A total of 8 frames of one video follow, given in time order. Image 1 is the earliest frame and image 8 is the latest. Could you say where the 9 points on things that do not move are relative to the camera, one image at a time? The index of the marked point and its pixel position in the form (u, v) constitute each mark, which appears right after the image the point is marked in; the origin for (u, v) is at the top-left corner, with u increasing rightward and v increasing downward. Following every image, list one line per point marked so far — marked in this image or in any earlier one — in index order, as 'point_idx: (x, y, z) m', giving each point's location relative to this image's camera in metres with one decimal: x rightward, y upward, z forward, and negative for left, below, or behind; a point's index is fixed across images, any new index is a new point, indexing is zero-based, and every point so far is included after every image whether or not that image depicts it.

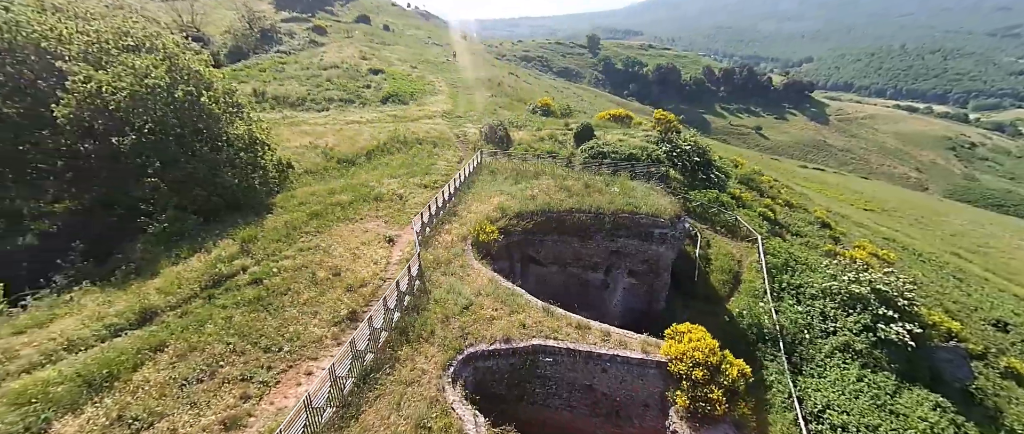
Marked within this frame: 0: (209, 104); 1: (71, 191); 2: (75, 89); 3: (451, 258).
0: (-14.2, +5.3, +18.4) m
1: (-17.6, +1.1, +15.5) m
2: (-16.8, +5.0, +15.1) m
3: (-2.5, -1.7, +16.1) m
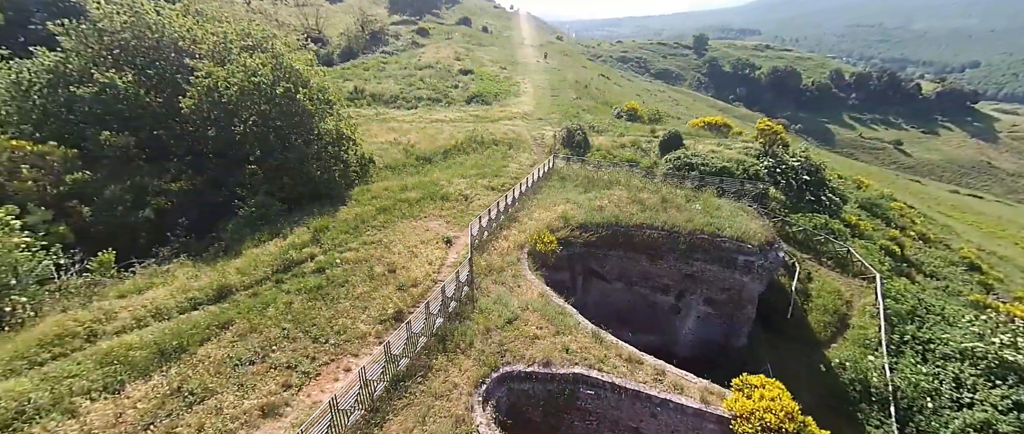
0: (-10.7, +6.0, +20.2) m
1: (-15.0, +2.1, +18.1) m
2: (-13.9, +6.0, +17.5) m
3: (-0.3, -1.9, +15.6) m
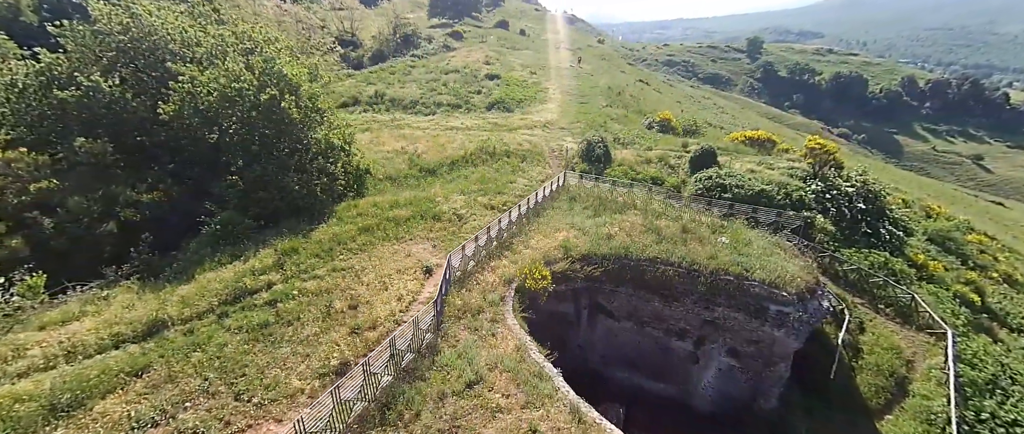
0: (-10.6, +5.2, +19.0) m
1: (-15.2, +1.6, +17.3) m
2: (-14.0, +5.4, +16.6) m
3: (-1.0, -3.1, +13.5) m
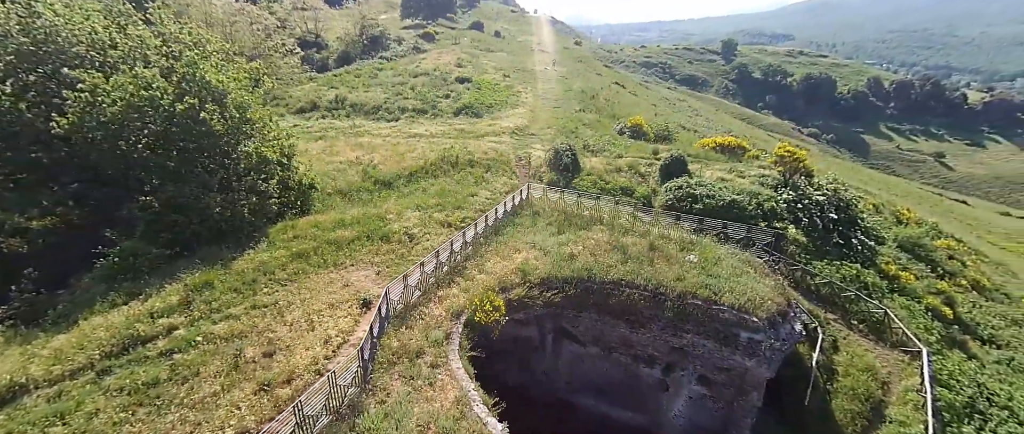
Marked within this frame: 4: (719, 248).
0: (-12.6, +4.2, +17.0) m
1: (-17.1, +0.5, +15.2) m
2: (-16.0, +4.3, +14.5) m
3: (-2.7, -4.0, +11.9) m
4: (+9.6, -1.4, +18.2) m
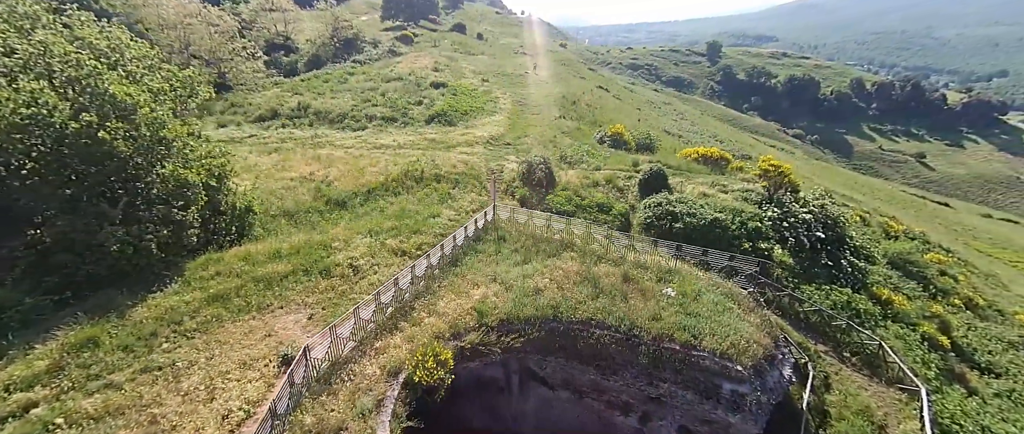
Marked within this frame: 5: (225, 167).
0: (-14.3, +2.9, +14.7) m
1: (-18.7, -0.8, +12.7) m
2: (-17.6, +3.0, +12.1) m
3: (-4.2, -5.1, +9.9) m
4: (+7.9, -2.5, +16.5) m
5: (-13.4, +2.3, +18.4) m
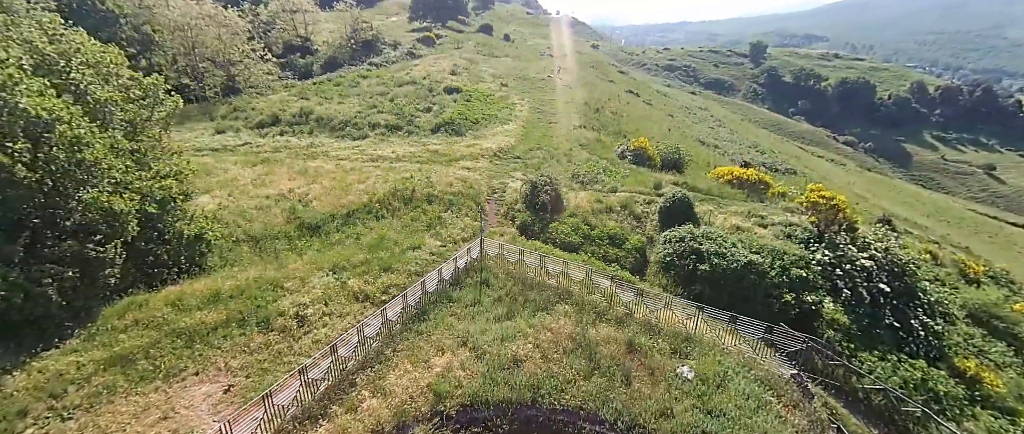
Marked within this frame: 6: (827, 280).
0: (-15.0, +1.8, +12.8) m
1: (-19.6, -1.8, +11.1) m
2: (-18.4, +2.0, +10.4) m
3: (-5.6, -6.6, +7.2) m
4: (+7.1, -4.4, +12.9) m
5: (-13.8, +1.2, +16.3) m
6: (+14.5, -2.8, +17.9) m
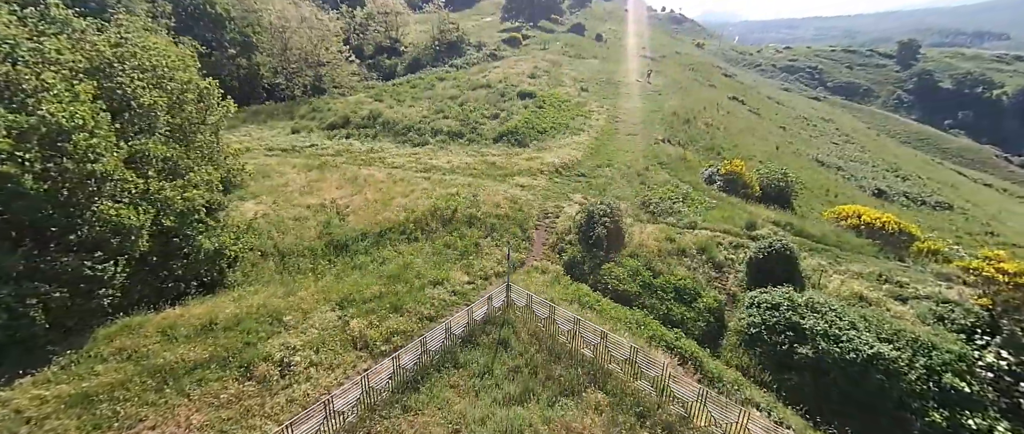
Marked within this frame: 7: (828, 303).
0: (-14.0, +1.5, +12.7) m
1: (-19.2, -1.7, +12.1) m
2: (-17.9, +2.0, +11.1) m
3: (-6.7, -7.6, +5.5) m
4: (+7.0, -6.6, +8.6) m
5: (-12.2, +0.8, +16.0) m
6: (+15.4, -5.7, +12.0) m
7: (+11.9, -3.3, +14.8) m
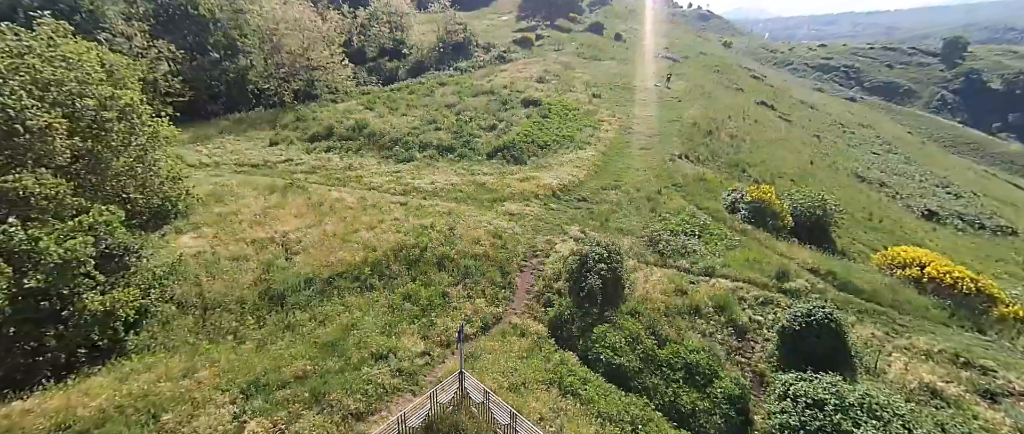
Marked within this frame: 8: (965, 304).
0: (-15.3, -0.1, +10.0) m
1: (-20.6, -3.2, +9.6) m
2: (-19.2, +0.5, +8.5) m
3: (-8.5, -9.4, +2.5) m
4: (+5.3, -8.6, +4.9) m
5: (-13.4, -0.9, +13.2) m
6: (+13.9, -7.8, +8.0) m
7: (+10.6, -5.4, +11.0) m
8: (+18.6, -3.5, +16.1) m
